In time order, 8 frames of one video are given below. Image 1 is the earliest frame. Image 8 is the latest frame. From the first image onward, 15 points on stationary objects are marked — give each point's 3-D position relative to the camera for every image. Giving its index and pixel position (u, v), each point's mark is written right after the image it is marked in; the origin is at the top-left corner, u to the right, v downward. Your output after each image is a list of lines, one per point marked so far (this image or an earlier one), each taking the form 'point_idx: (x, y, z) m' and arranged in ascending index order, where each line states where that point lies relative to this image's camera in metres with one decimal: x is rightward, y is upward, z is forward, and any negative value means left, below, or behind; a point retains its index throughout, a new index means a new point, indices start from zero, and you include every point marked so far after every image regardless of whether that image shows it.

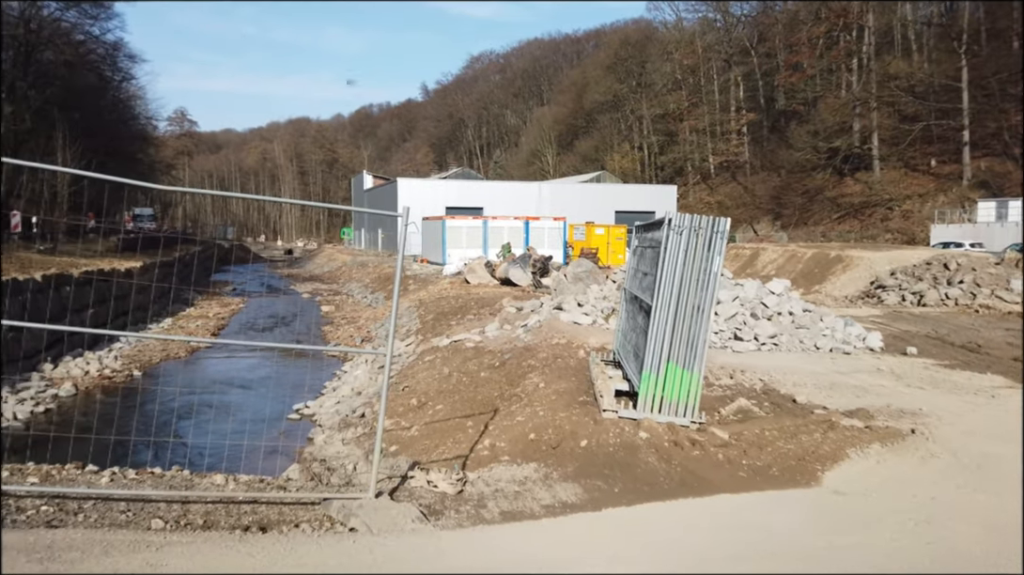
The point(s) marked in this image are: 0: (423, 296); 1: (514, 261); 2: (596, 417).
0: (-2.4, -0.2, +18.9) m
1: (+0.1, +0.7, +19.3) m
2: (+0.7, -1.1, +5.8) m
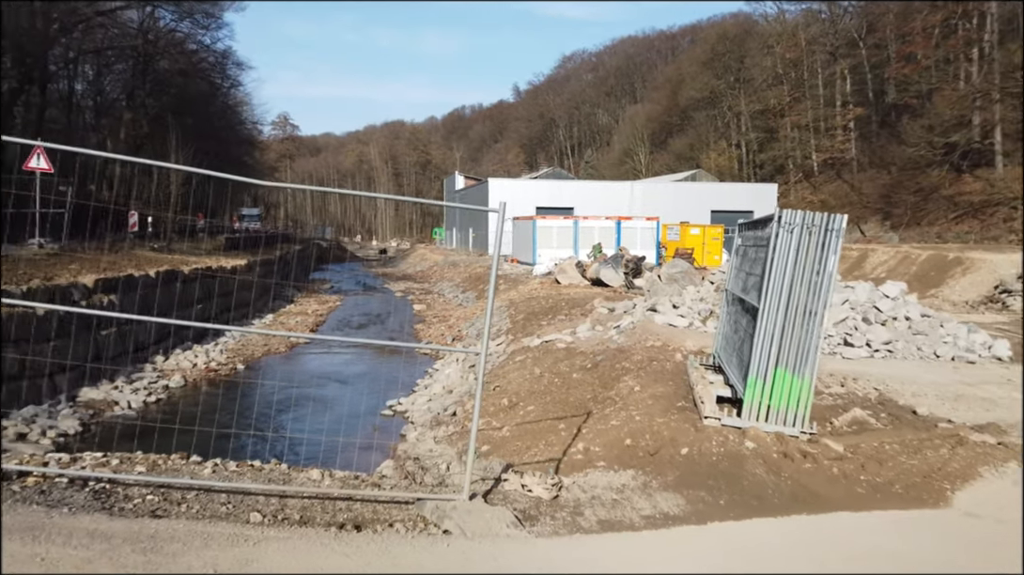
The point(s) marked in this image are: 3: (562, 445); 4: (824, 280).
0: (+0.1, -0.2, +18.9) m
1: (+2.6, +0.7, +19.0) m
2: (+1.5, -1.1, +5.5) m
3: (+0.4, -1.3, +5.9) m
4: (+2.3, +0.1, +5.2) m
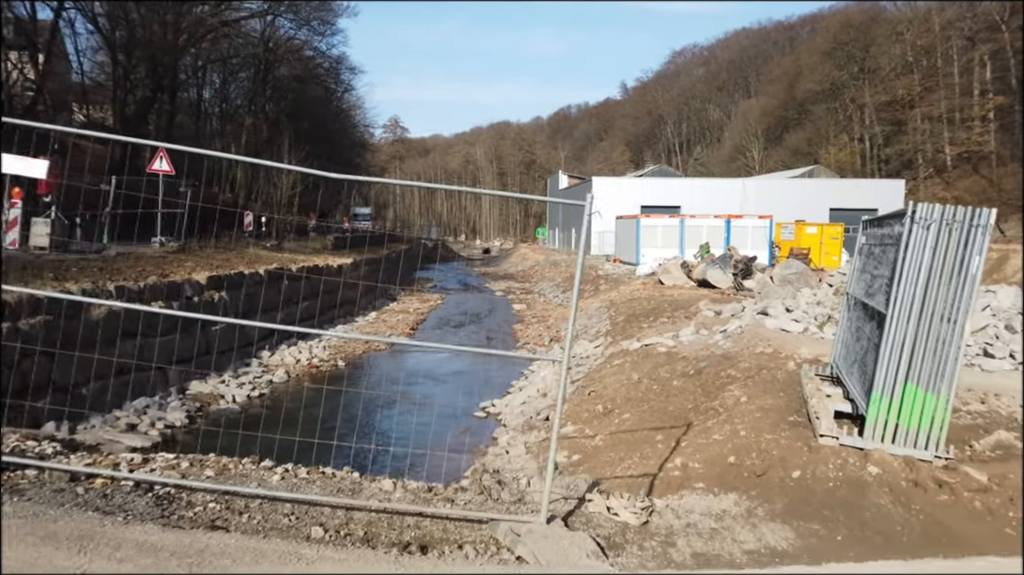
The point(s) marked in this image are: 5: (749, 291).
0: (+2.7, -0.2, +18.4) m
1: (+5.2, +0.7, +18.1) m
2: (+2.1, -1.1, +5.0) m
3: (+1.1, -1.3, +5.5) m
4: (+2.9, 0.0, +4.5) m
5: (+5.8, -0.1, +17.2) m
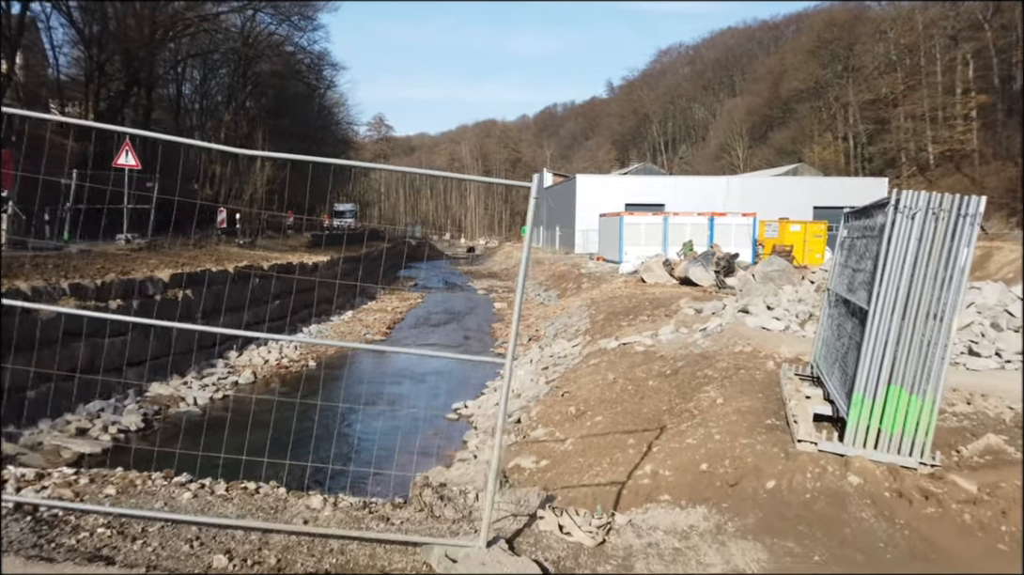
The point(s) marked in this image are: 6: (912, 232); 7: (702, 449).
0: (+2.2, -0.2, +18.1) m
1: (+4.7, +0.7, +17.8) m
2: (+1.8, -1.1, +4.7) m
3: (+0.9, -1.3, +5.1) m
4: (+2.7, +0.1, +4.2) m
5: (+5.3, 0.0, +16.9) m
6: (+2.5, +0.4, +4.4) m
7: (+1.3, -1.1, +4.9) m
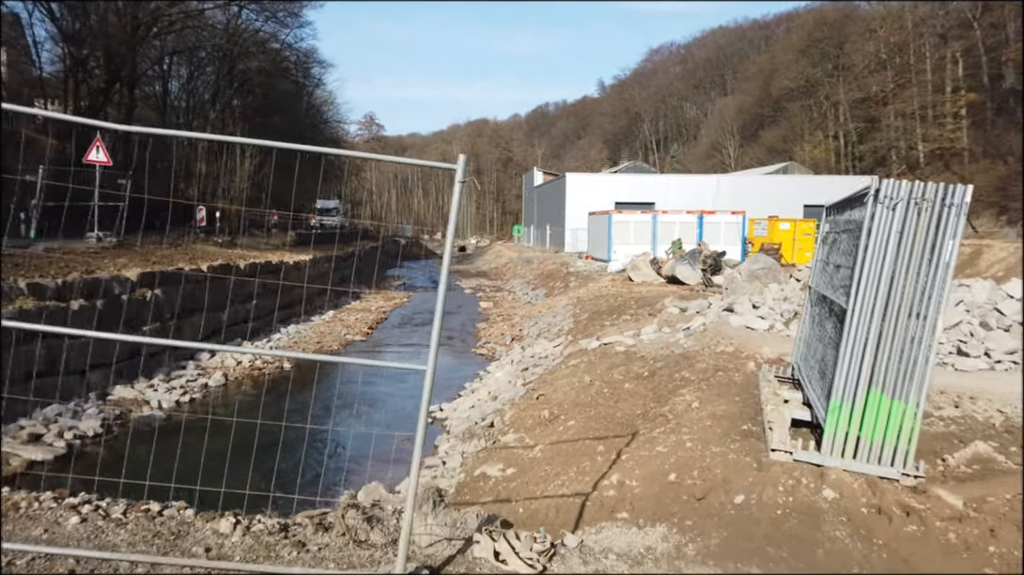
0: (+1.8, -0.2, +17.8) m
1: (+4.3, +0.8, +17.5) m
2: (+1.6, -1.1, +4.4) m
3: (+0.6, -1.3, +4.8) m
4: (+2.4, +0.1, +3.9) m
5: (+4.9, 0.0, +16.7) m
6: (+2.2, +0.4, +4.1) m
7: (+1.0, -1.1, +4.6) m
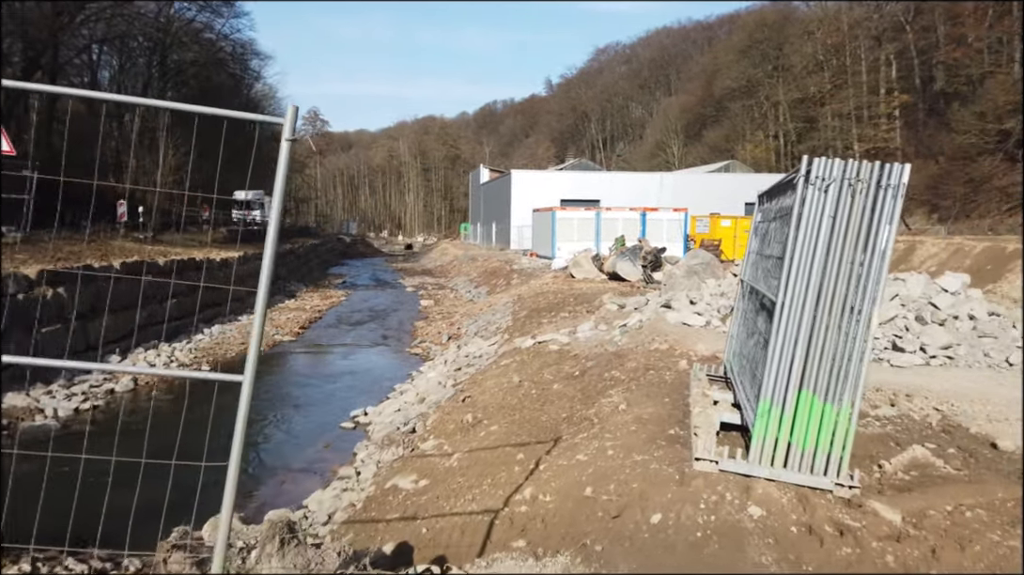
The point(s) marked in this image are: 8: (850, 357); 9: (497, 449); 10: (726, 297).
0: (+0.3, -0.1, +17.4) m
1: (+2.8, +0.9, +17.3) m
2: (+1.0, -1.0, +4.0) m
3: (0.0, -1.3, +4.4) m
4: (+1.9, +0.1, +3.6) m
5: (+3.5, +0.1, +16.5) m
6: (+1.7, +0.4, +3.7) m
7: (+0.5, -1.1, +4.2) m
8: (+1.8, -0.4, +3.6) m
9: (-0.1, -1.2, +5.3) m
10: (+3.1, -0.1, +10.0) m
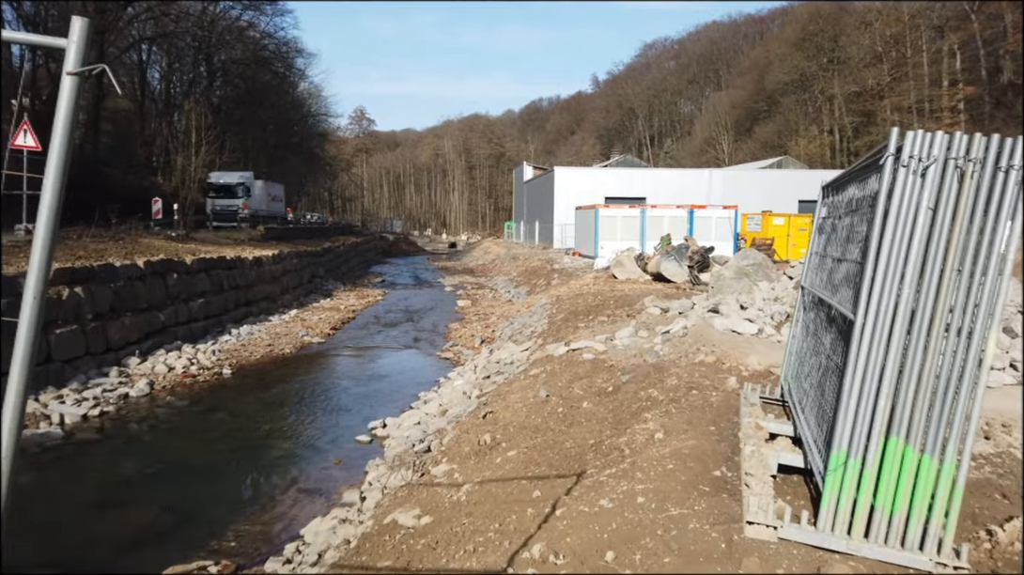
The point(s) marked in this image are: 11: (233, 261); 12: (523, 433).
0: (+1.2, -0.1, +16.6) m
1: (+3.7, +0.8, +16.4) m
2: (+1.0, -1.1, +3.2) m
3: (0.0, -1.3, +3.6) m
4: (+1.9, +0.1, +2.7) m
5: (+4.3, 0.0, +15.5) m
6: (+1.7, +0.4, +2.9) m
7: (+0.5, -1.1, +3.4) m
8: (+1.8, -0.4, +2.8) m
9: (0.0, -1.3, +4.6) m
10: (+3.5, -0.2, +9.0) m
11: (-5.9, +0.6, +14.8) m
12: (+0.1, -1.2, +5.8) m
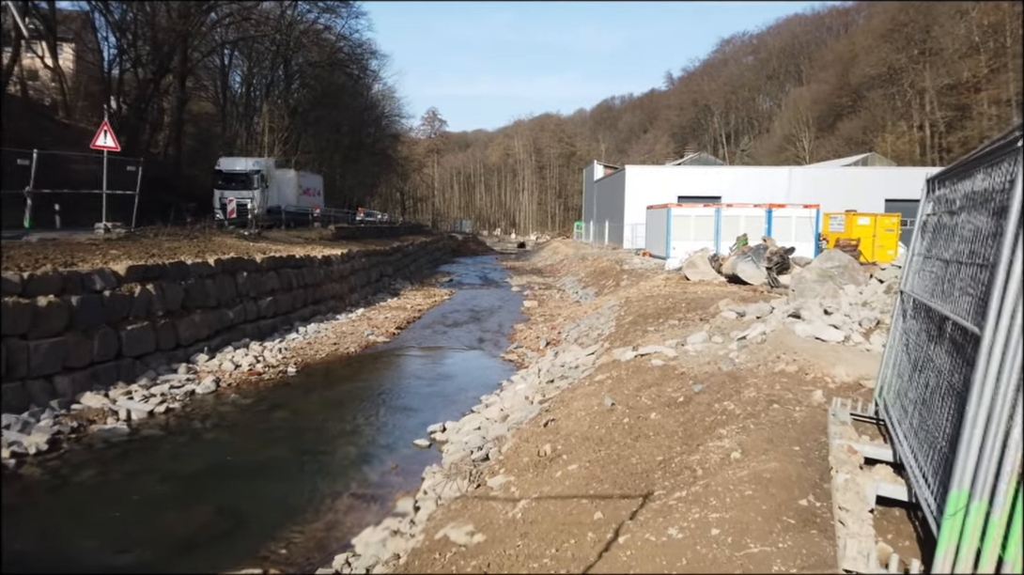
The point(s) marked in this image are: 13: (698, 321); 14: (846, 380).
0: (+2.7, -0.1, +16.1) m
1: (+5.2, +0.8, +15.6) m
2: (+1.2, -1.1, +2.7) m
3: (+0.3, -1.3, +3.3) m
4: (+2.0, 0.0, +2.2) m
5: (+5.7, 0.0, +14.7) m
6: (+1.9, +0.3, +2.4) m
7: (+0.7, -1.1, +3.0) m
8: (+1.9, -0.4, +2.2) m
9: (+0.4, -1.3, +4.3) m
10: (+4.3, -0.2, +8.3) m
11: (-4.5, +0.6, +15.0) m
12: (+0.6, -1.2, +5.4) m
13: (+3.0, -0.5, +11.0) m
14: (+2.8, -0.8, +5.9) m
